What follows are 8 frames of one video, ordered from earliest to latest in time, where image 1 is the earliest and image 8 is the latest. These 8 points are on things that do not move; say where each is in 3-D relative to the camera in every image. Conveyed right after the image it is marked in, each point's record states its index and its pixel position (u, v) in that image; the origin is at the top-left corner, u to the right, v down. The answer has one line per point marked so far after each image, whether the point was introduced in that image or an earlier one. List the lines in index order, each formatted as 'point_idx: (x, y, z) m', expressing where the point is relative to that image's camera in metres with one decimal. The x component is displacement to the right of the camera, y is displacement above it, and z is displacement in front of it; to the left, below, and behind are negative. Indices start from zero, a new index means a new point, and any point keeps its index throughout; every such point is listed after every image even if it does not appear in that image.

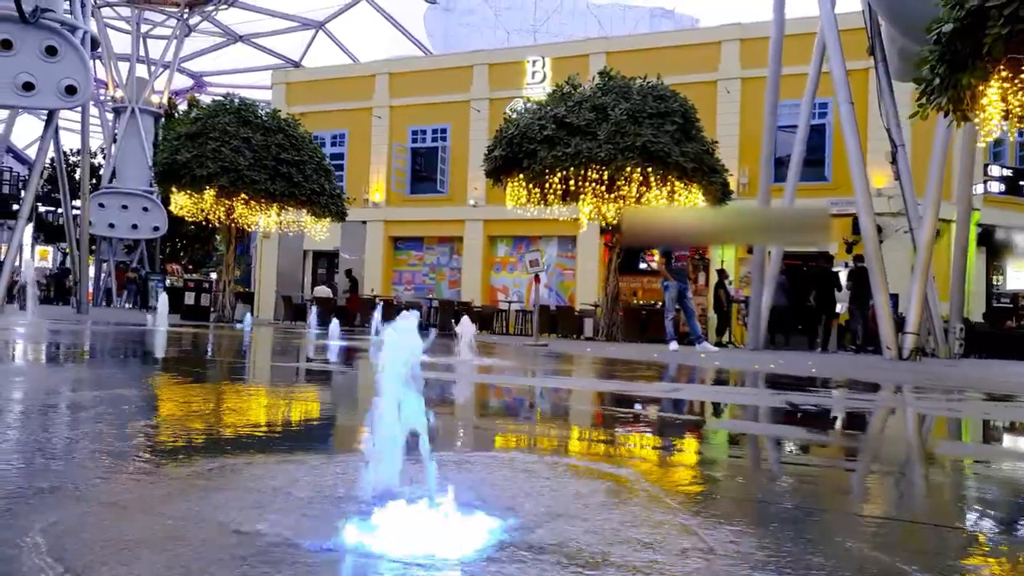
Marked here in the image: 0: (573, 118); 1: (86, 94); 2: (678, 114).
0: (+1.5, +3.9, +17.5) m
1: (-11.0, +5.0, +19.9) m
2: (+4.0, +4.1, +18.0) m
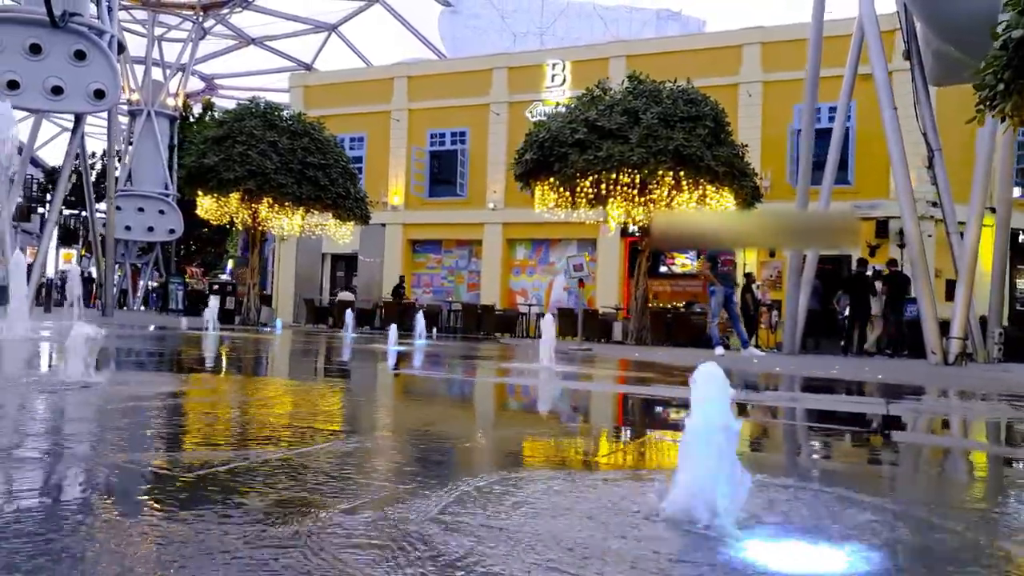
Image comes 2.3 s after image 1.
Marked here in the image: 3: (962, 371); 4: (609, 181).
0: (+2.2, +3.8, +17.5) m
1: (-10.3, +4.9, +20.0) m
2: (+4.7, +4.0, +18.0) m
3: (+7.6, -1.4, +13.0) m
4: (+2.3, +2.4, +17.6) m
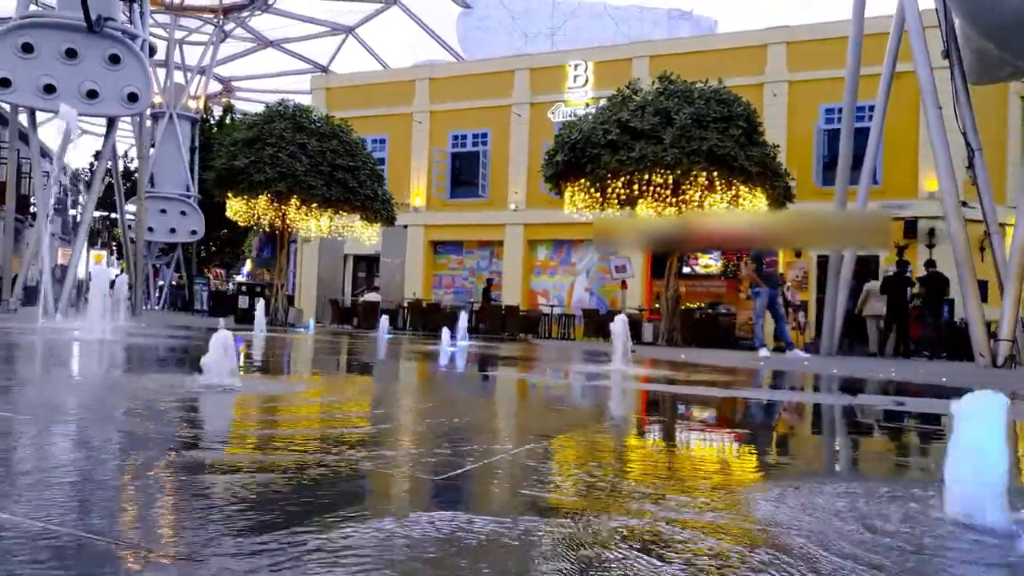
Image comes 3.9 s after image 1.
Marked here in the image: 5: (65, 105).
0: (+2.9, +3.8, +17.5) m
1: (-9.5, +4.9, +20.2) m
2: (+5.4, +4.0, +18.0) m
3: (+8.3, -1.4, +12.9) m
4: (+3.0, +2.4, +17.6) m
5: (-11.4, +4.6, +19.6) m
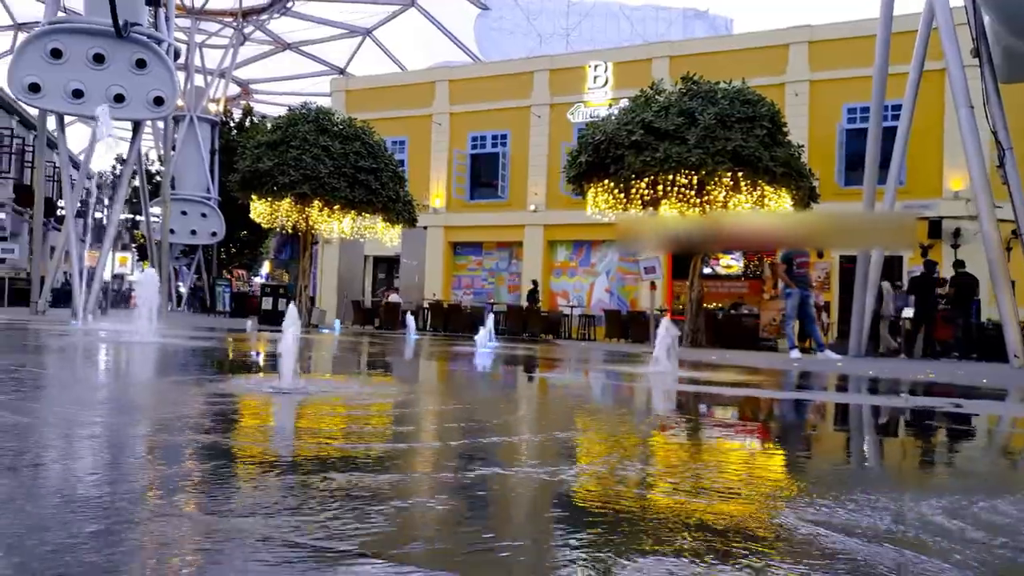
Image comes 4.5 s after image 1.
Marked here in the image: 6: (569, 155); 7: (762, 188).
0: (+3.4, +3.7, +17.5) m
1: (-9.0, +4.8, +20.4) m
2: (+5.9, +4.0, +18.0) m
3: (+8.7, -1.4, +12.8) m
4: (+3.5, +2.4, +17.6) m
5: (-10.8, +4.6, +19.9) m
6: (+1.4, +3.3, +18.9) m
7: (+5.8, +2.3, +17.8) m
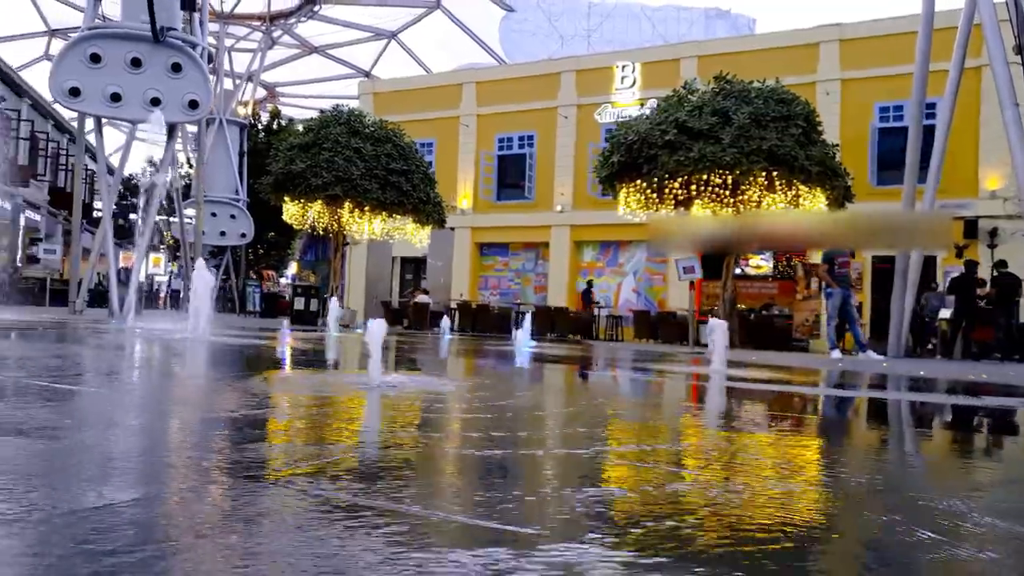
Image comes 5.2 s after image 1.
0: (+4.2, +3.7, +17.5) m
1: (-8.2, +4.8, +20.6) m
2: (+6.7, +4.0, +17.8) m
3: (+9.4, -1.4, +12.6) m
4: (+4.3, +2.4, +17.5) m
5: (-10.0, +4.6, +20.2) m
6: (+2.2, +3.3, +18.9) m
7: (+6.5, +2.3, +17.7) m
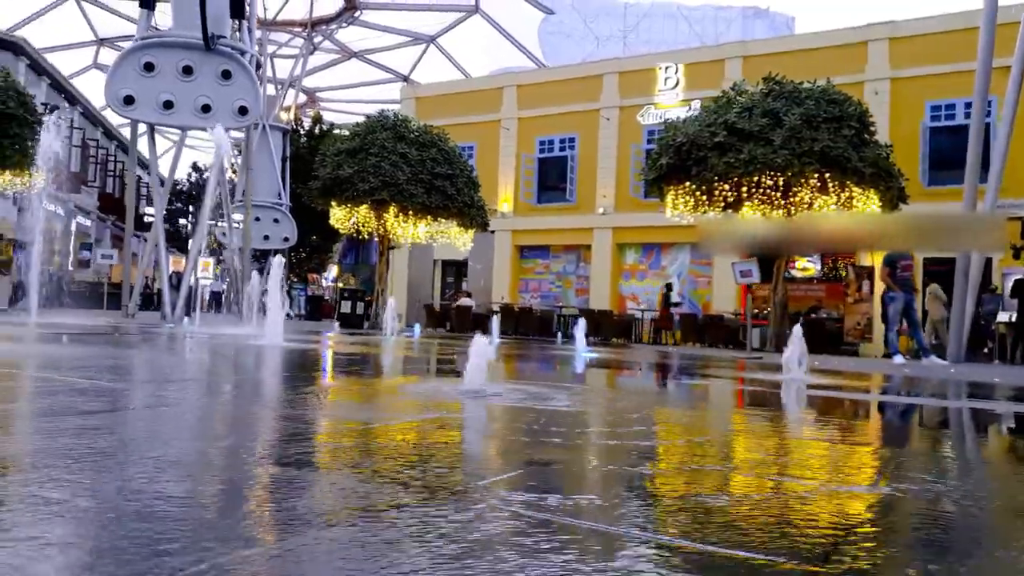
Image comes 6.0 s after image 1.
0: (+5.2, +3.7, +17.3) m
1: (-6.9, +4.7, +21.0) m
2: (+7.7, +3.9, +17.5) m
3: (+10.2, -1.5, +12.2) m
4: (+5.3, +2.3, +17.3) m
5: (-8.8, +4.5, +20.6) m
6: (+3.3, +3.2, +18.8) m
7: (+7.6, +2.2, +17.4) m
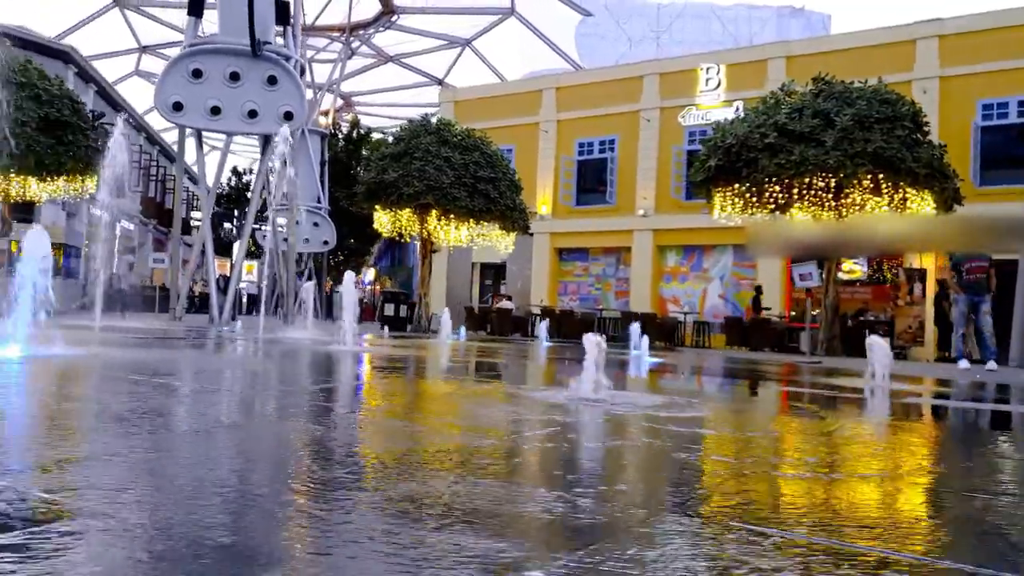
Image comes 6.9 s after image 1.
0: (+6.2, +3.6, +17.1) m
1: (-5.8, +4.6, +21.2) m
2: (+8.8, +3.8, +17.2) m
3: (+11.0, -1.5, +11.8) m
4: (+6.4, +2.3, +17.1) m
5: (-7.6, +4.4, +20.9) m
6: (+4.4, +3.1, +18.6) m
7: (+8.6, +2.2, +17.1) m
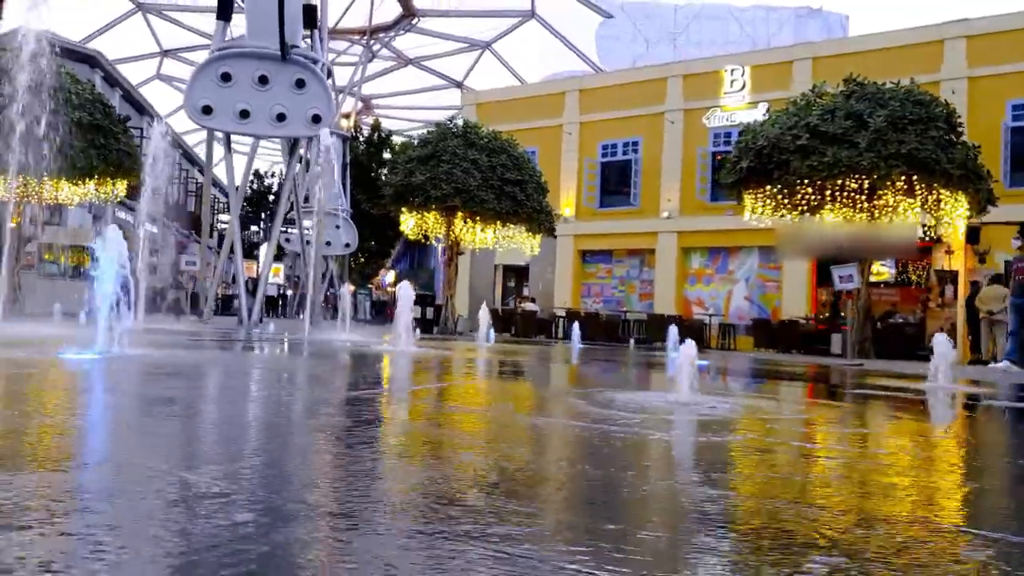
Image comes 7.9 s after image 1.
0: (+6.9, +3.6, +17.0) m
1: (-5.0, +4.6, +21.4) m
2: (+9.5, +3.8, +17.1) m
3: (+11.6, -1.6, +11.6) m
4: (+7.0, +2.2, +17.0) m
5: (-6.9, +4.3, +21.1) m
6: (+5.1, +3.1, +18.6) m
7: (+9.3, +2.1, +16.9) m
